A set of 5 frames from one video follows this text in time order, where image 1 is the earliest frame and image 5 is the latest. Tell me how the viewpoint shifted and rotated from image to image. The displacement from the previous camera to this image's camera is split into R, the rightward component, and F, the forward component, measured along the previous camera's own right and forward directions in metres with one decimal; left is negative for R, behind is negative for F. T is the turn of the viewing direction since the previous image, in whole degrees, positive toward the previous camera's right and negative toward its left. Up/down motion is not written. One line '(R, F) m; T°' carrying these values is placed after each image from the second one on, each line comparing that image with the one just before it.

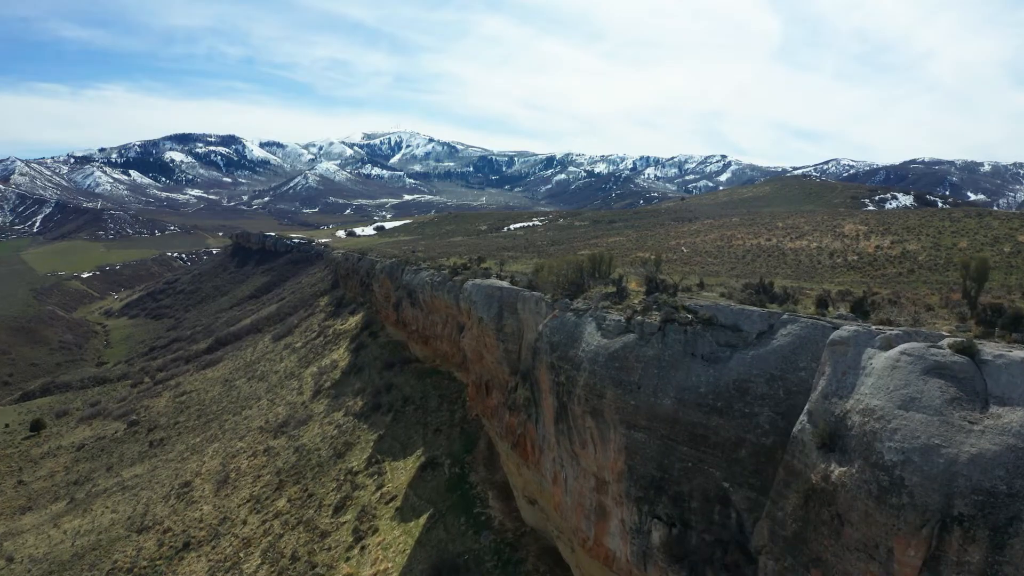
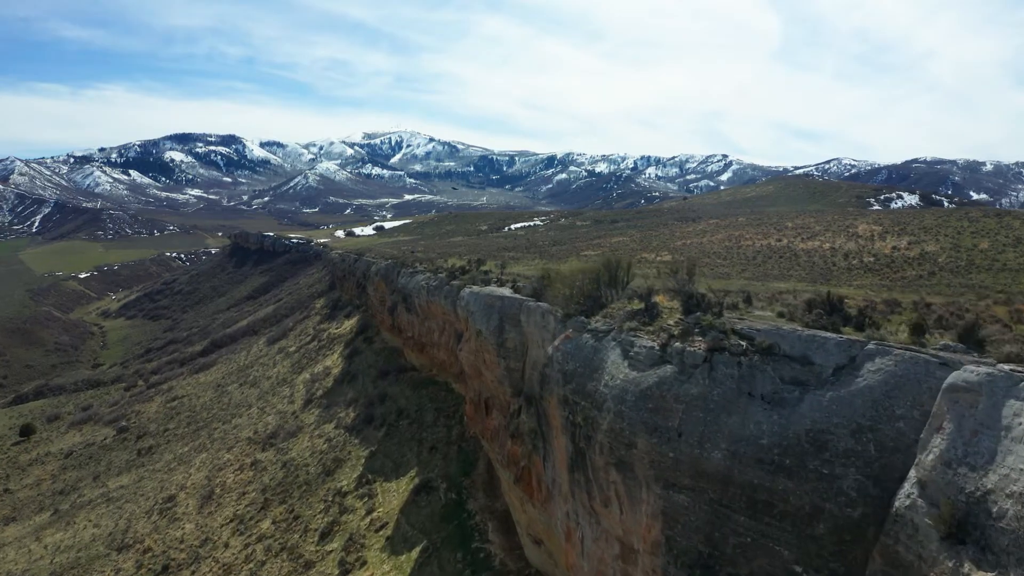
(0.0, +1.8) m; 0°
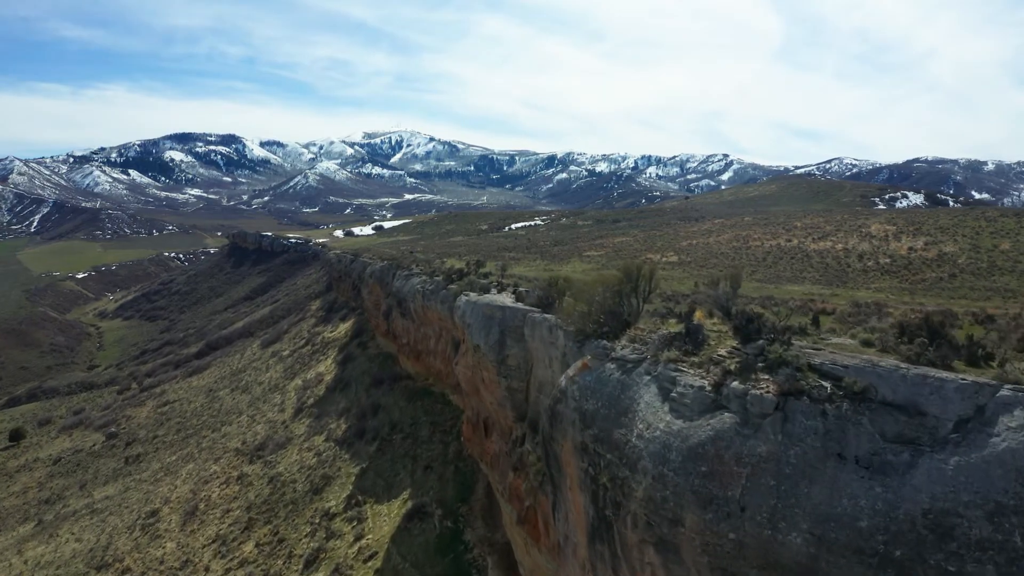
(0.0, +1.6) m; 0°
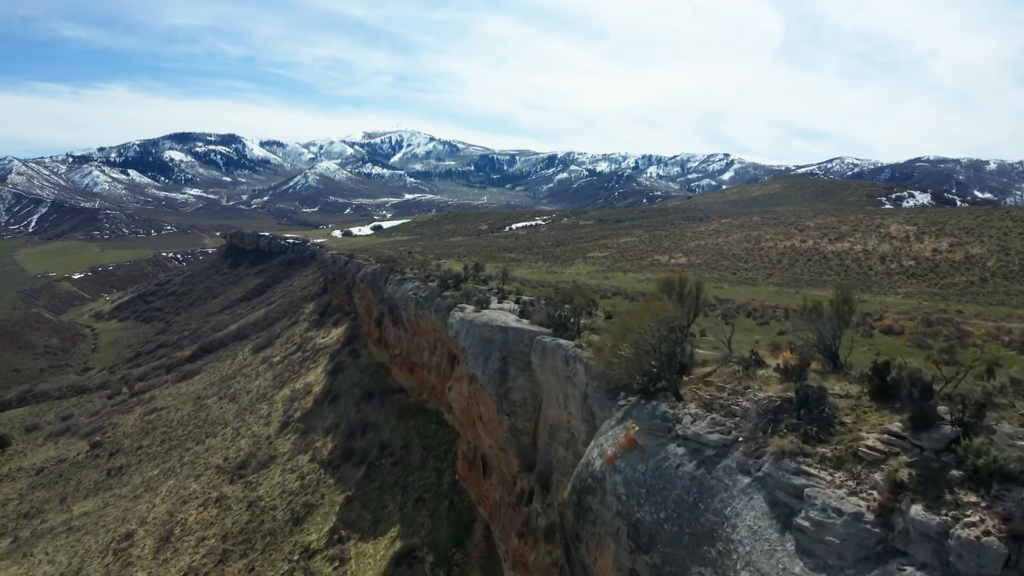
(-0.1, +2.2) m; 0°
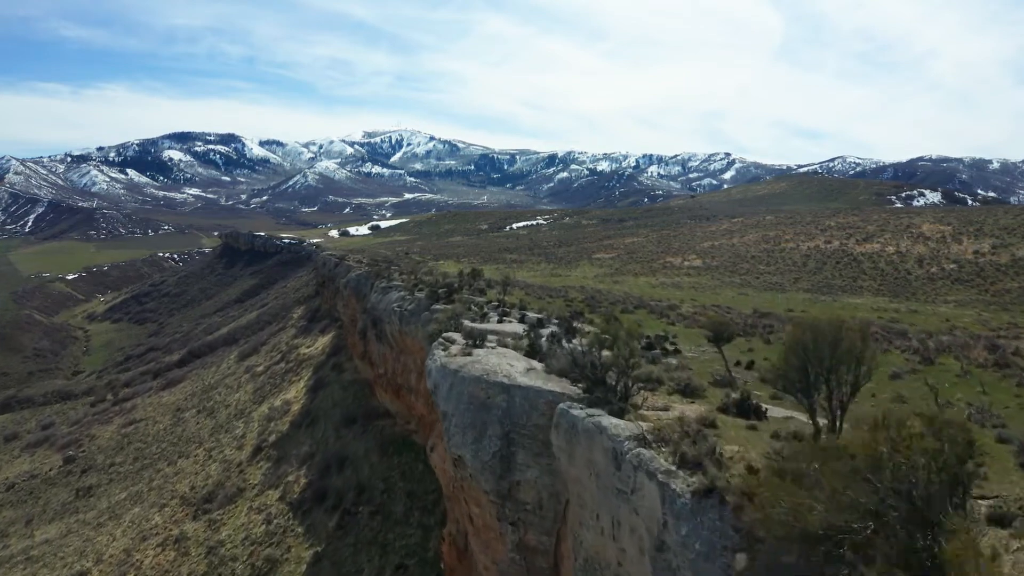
(-0.1, +3.4) m; 0°
